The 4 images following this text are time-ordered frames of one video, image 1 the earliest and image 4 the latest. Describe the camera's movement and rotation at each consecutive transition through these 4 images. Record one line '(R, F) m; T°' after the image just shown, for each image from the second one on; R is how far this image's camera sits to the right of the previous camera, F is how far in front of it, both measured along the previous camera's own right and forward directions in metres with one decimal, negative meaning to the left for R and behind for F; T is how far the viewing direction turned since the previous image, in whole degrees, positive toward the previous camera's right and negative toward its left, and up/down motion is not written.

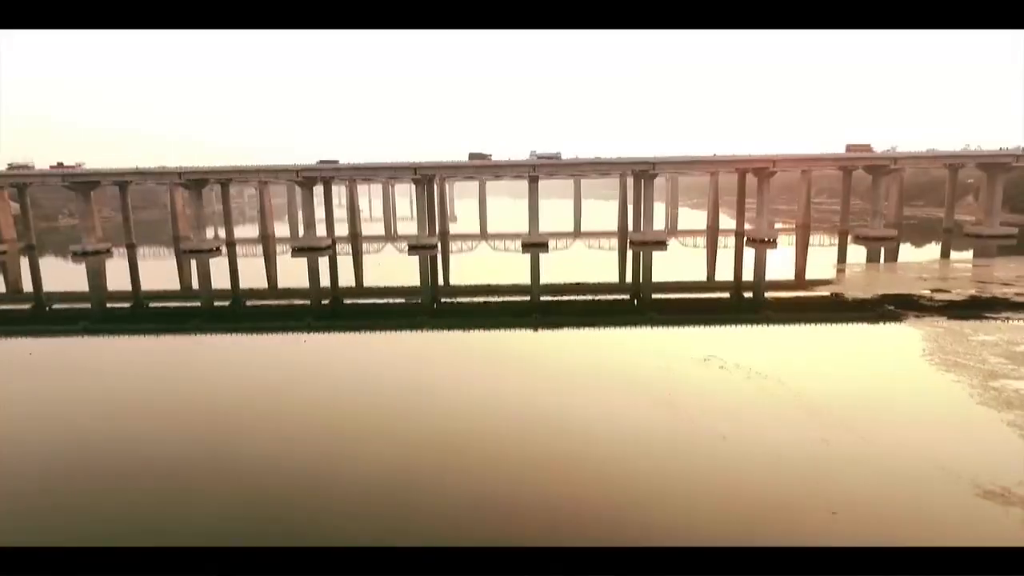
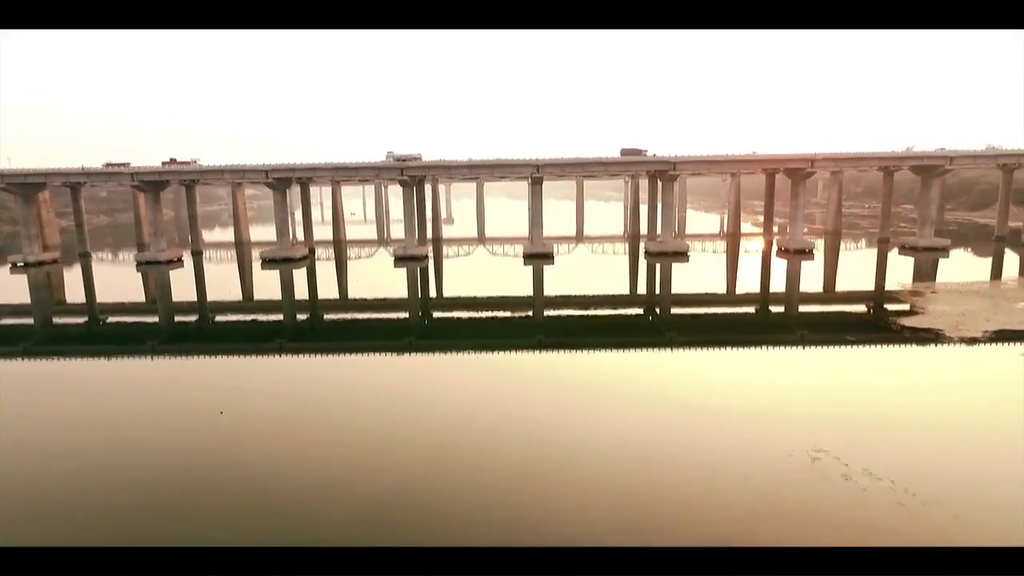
(-0.1, +2.3) m; 0°
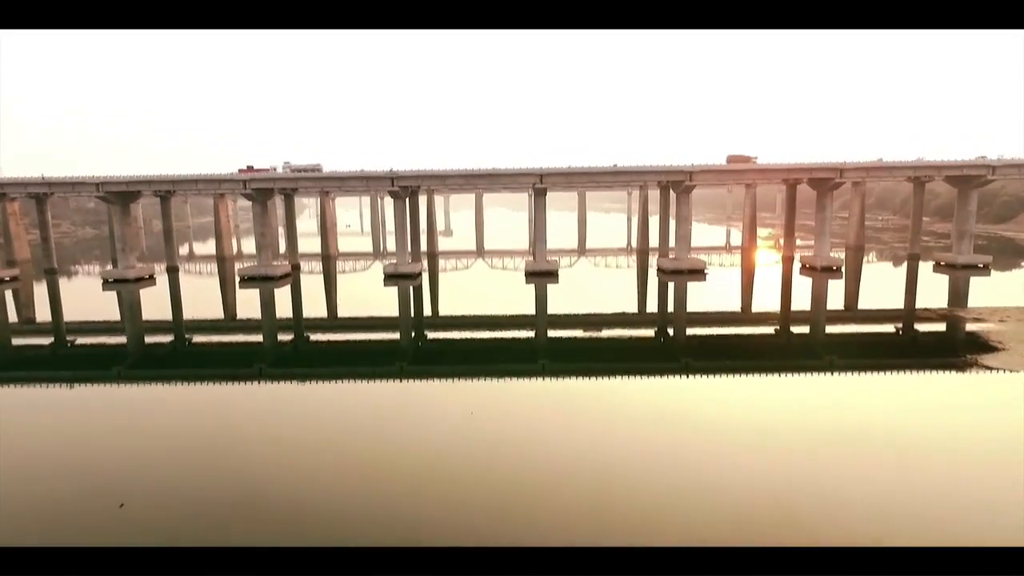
(0.0, +1.4) m; 0°
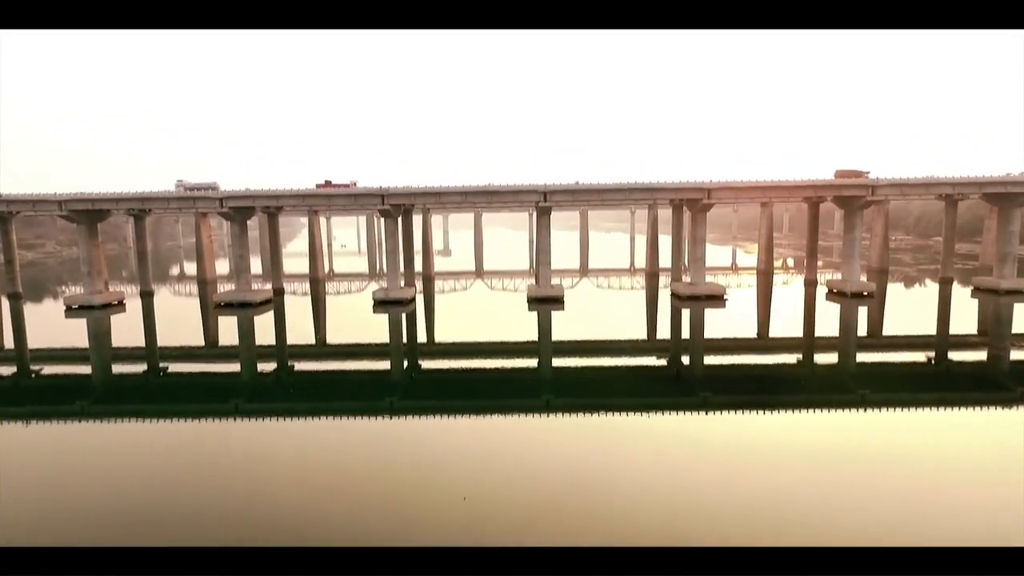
(0.0, +1.3) m; 0°
